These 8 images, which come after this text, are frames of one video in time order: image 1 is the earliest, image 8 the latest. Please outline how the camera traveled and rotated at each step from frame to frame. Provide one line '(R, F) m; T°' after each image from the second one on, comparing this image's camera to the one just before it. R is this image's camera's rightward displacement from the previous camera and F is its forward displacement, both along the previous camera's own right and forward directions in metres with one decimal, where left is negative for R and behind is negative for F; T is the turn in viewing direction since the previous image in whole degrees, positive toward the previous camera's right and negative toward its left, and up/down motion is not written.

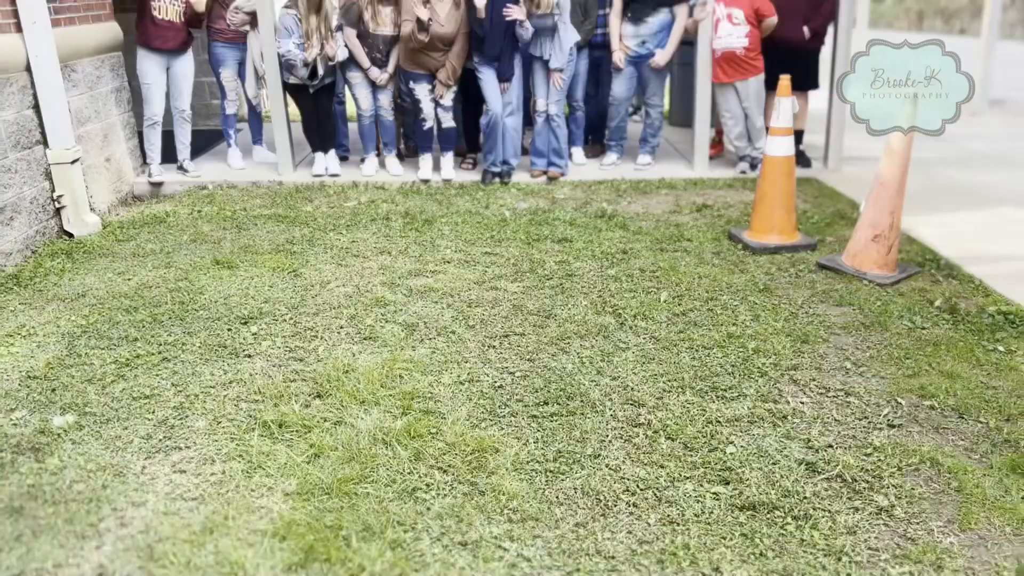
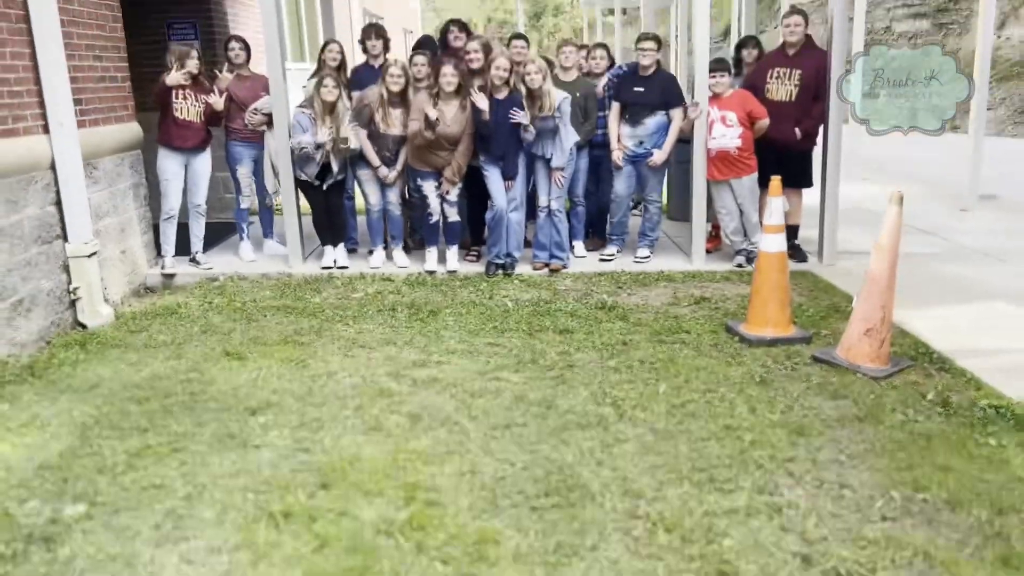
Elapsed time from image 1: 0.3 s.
(0.0, -0.1) m; 0°
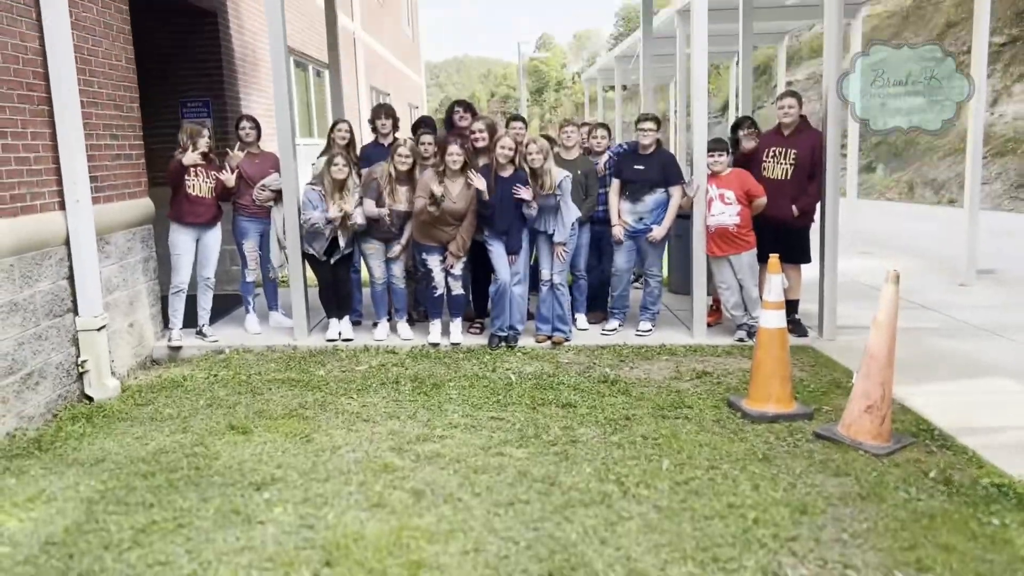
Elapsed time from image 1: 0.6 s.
(0.0, -0.1) m; 0°
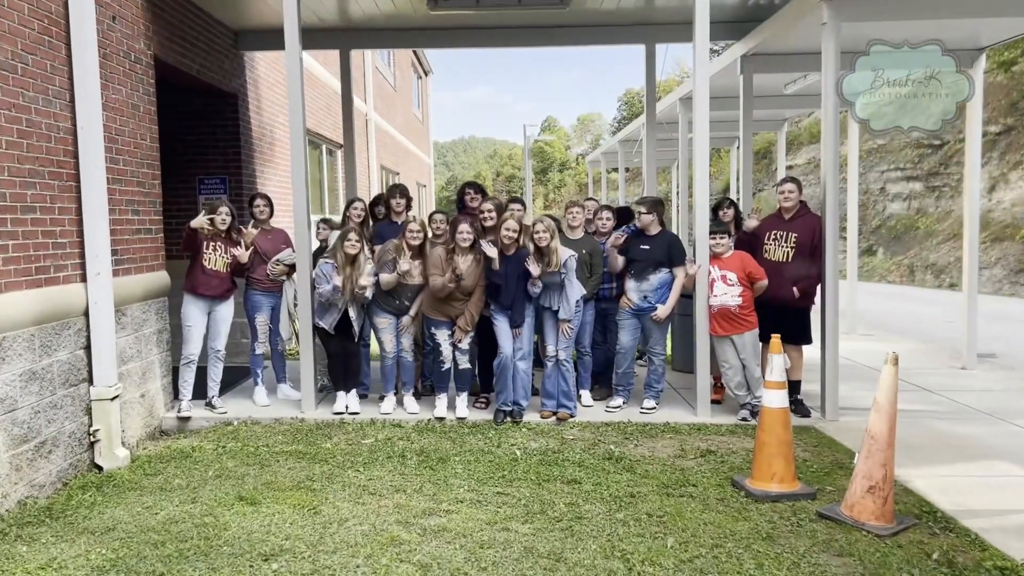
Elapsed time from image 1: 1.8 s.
(0.0, -0.1) m; 0°
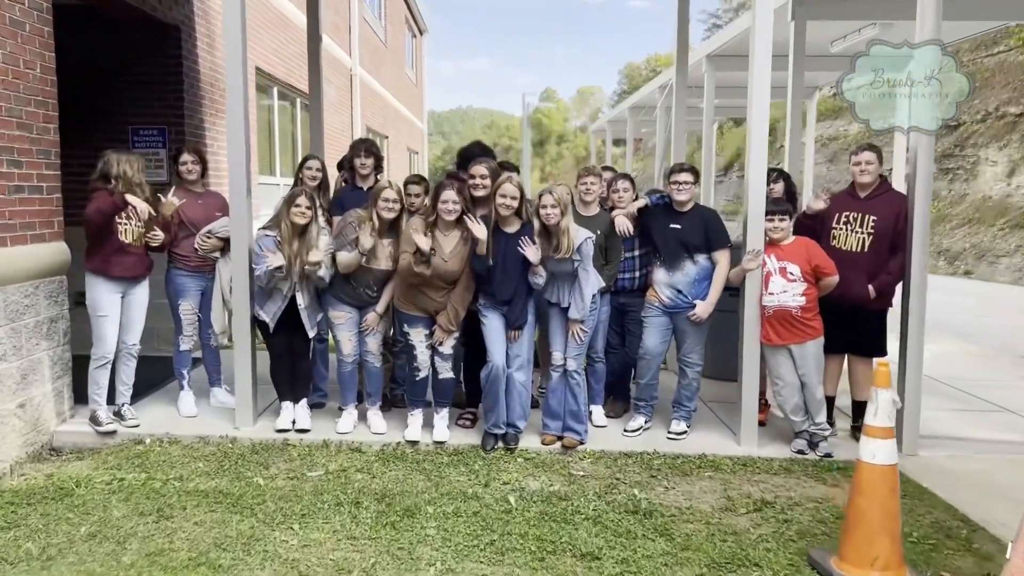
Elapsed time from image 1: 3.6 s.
(0.0, +1.4) m; 0°
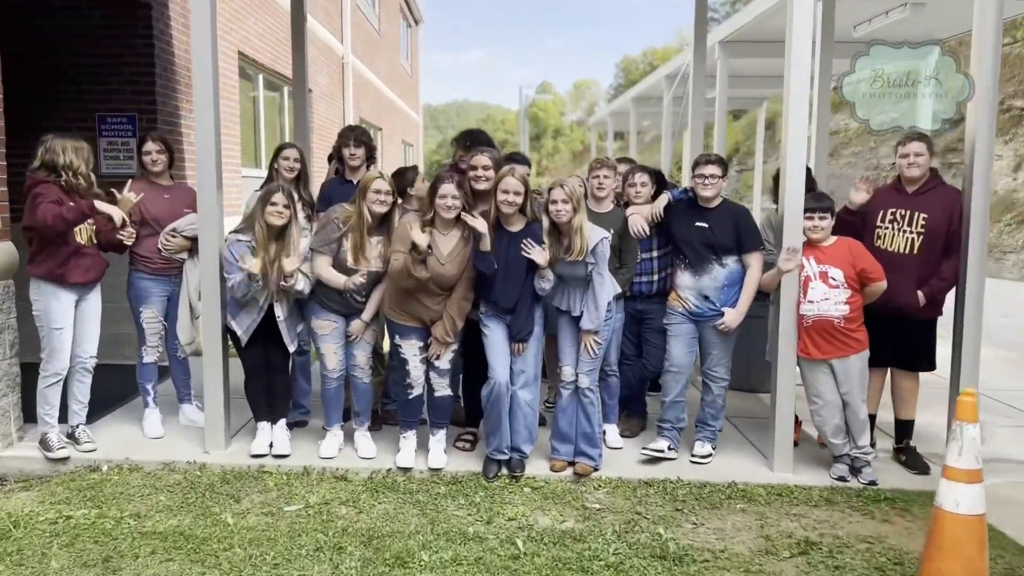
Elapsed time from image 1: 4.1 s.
(0.0, +0.6) m; 0°
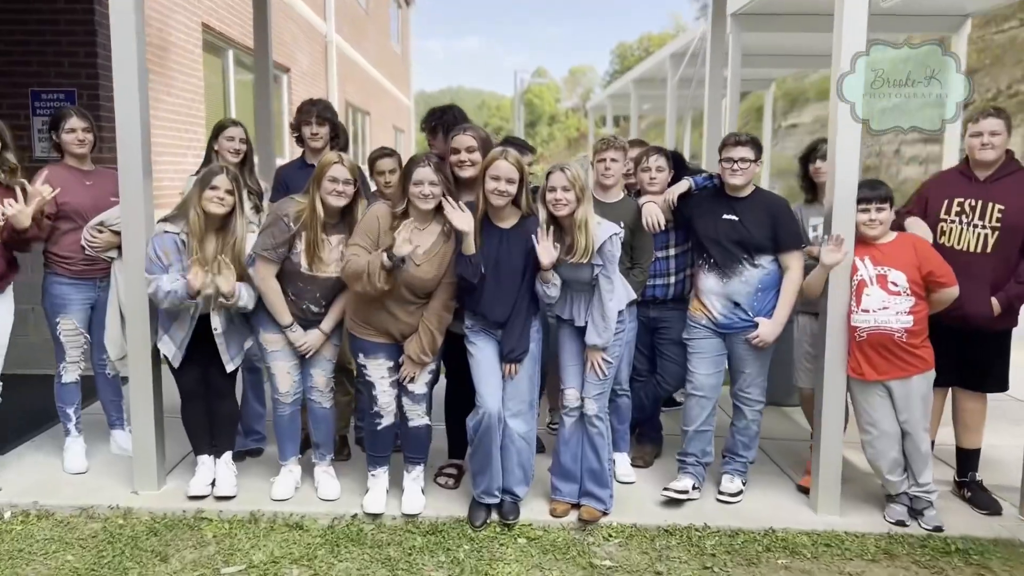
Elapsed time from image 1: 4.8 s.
(0.0, +0.8) m; 0°
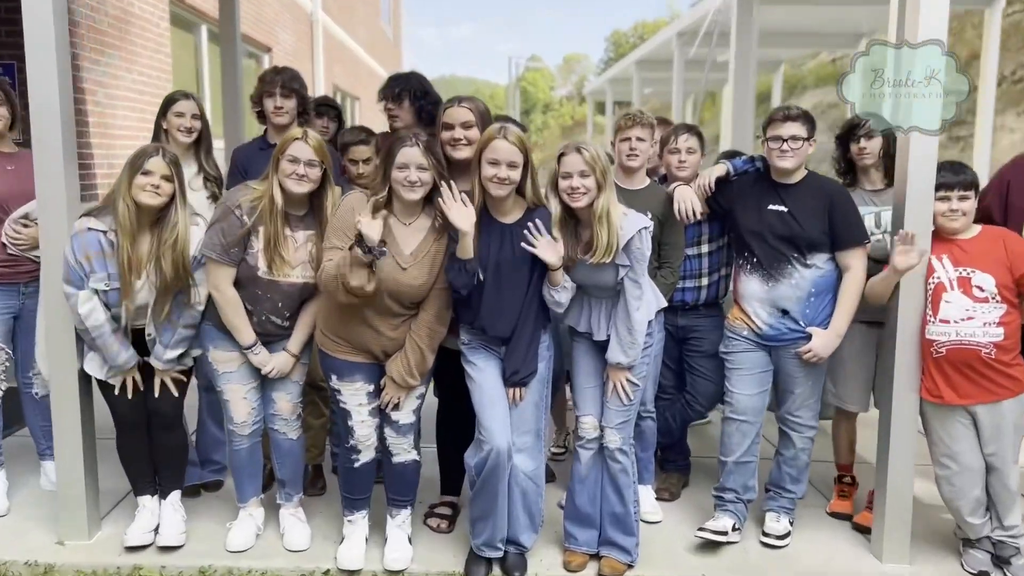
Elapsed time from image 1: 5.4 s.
(0.0, +0.6) m; 0°
